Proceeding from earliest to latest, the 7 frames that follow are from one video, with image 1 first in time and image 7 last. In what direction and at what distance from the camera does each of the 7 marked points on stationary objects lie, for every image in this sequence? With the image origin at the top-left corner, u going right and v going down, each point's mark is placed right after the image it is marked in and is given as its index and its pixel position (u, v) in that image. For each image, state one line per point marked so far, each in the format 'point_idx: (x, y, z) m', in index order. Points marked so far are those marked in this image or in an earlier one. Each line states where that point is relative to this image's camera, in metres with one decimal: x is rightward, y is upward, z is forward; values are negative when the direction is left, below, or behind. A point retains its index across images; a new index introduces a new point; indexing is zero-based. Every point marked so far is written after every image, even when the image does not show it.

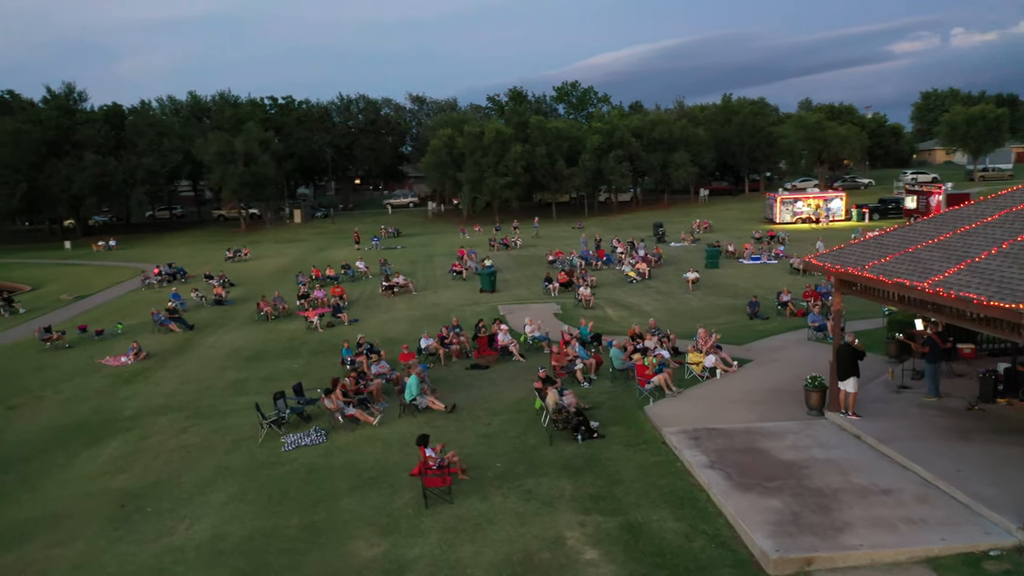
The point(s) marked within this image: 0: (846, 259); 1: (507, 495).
0: (+4.8, +0.4, +12.0) m
1: (0.0, -2.7, +10.9) m
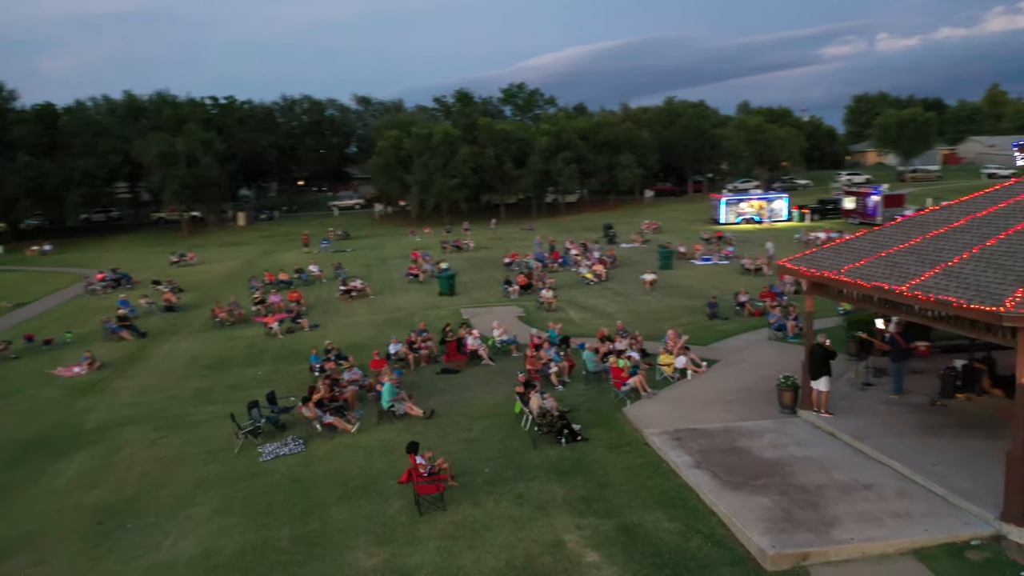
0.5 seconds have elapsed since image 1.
0: (+4.6, +0.4, +12.5) m
1: (-0.1, -2.8, +10.9) m
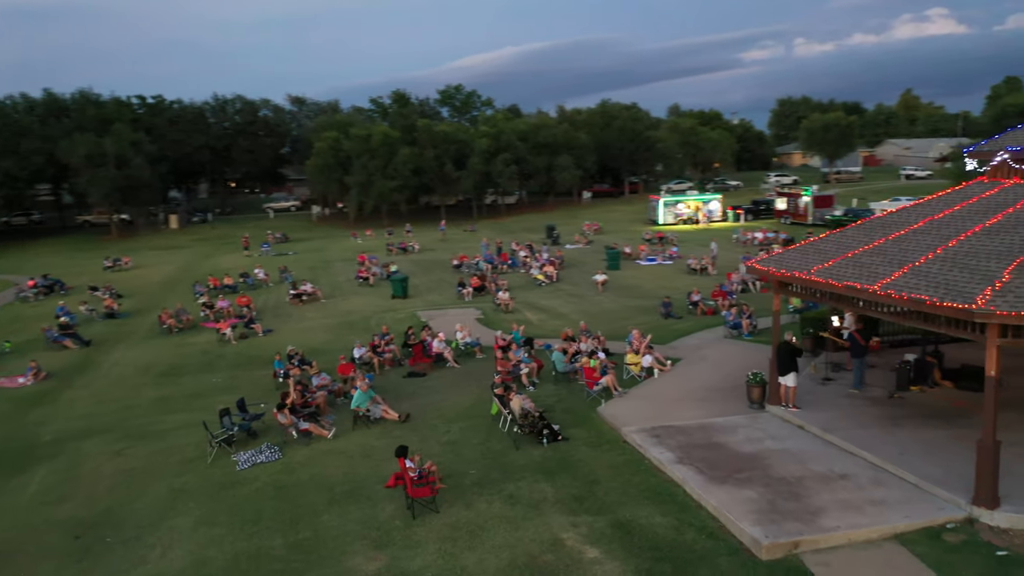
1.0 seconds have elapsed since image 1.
0: (+4.3, +0.4, +13.0) m
1: (-0.3, -2.8, +11.1) m
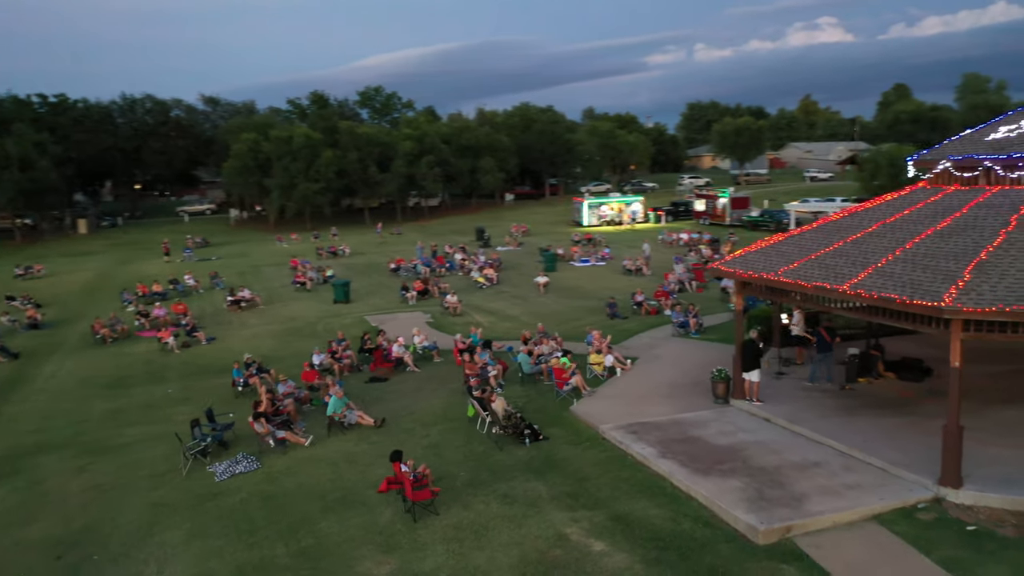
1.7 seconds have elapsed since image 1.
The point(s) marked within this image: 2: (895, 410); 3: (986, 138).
0: (+4.0, +0.4, +13.8) m
1: (-0.3, -2.9, +11.4) m
2: (+6.3, -2.0, +13.7) m
3: (+7.7, +2.4, +13.5) m
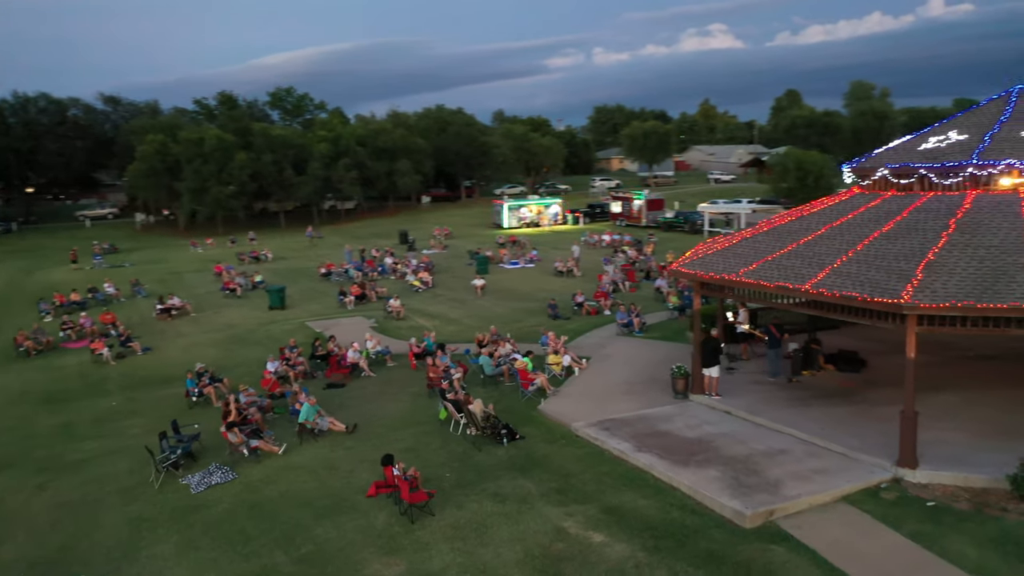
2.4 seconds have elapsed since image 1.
0: (+3.5, +0.4, +14.6) m
1: (-0.4, -3.0, +11.7) m
2: (+5.8, -2.0, +14.8) m
3: (+7.2, +2.5, +14.7) m
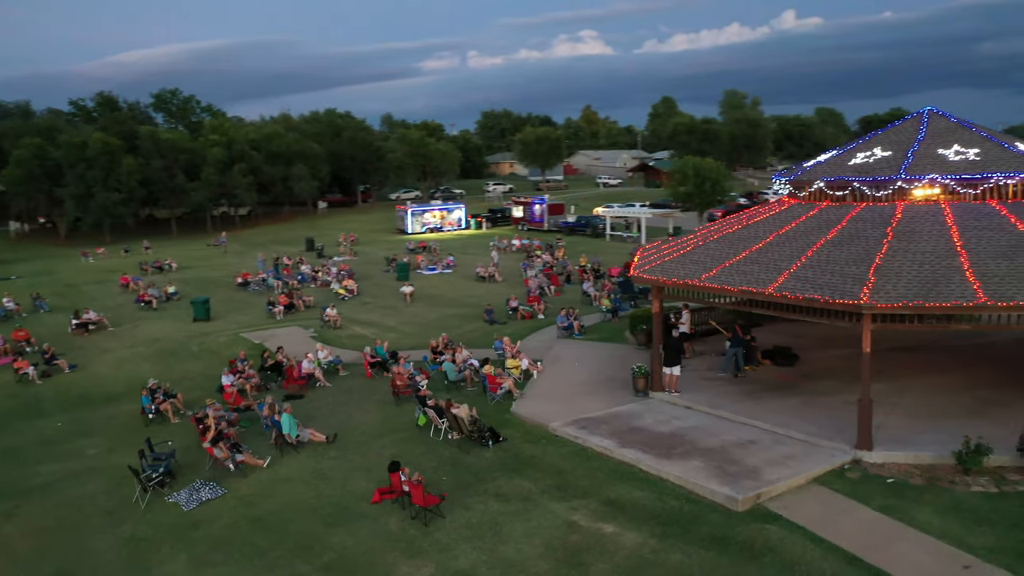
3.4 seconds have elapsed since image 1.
0: (+3.0, +0.3, +15.7) m
1: (-0.4, -3.1, +12.3) m
2: (+5.3, -2.0, +16.2) m
3: (+6.6, +2.5, +16.4) m
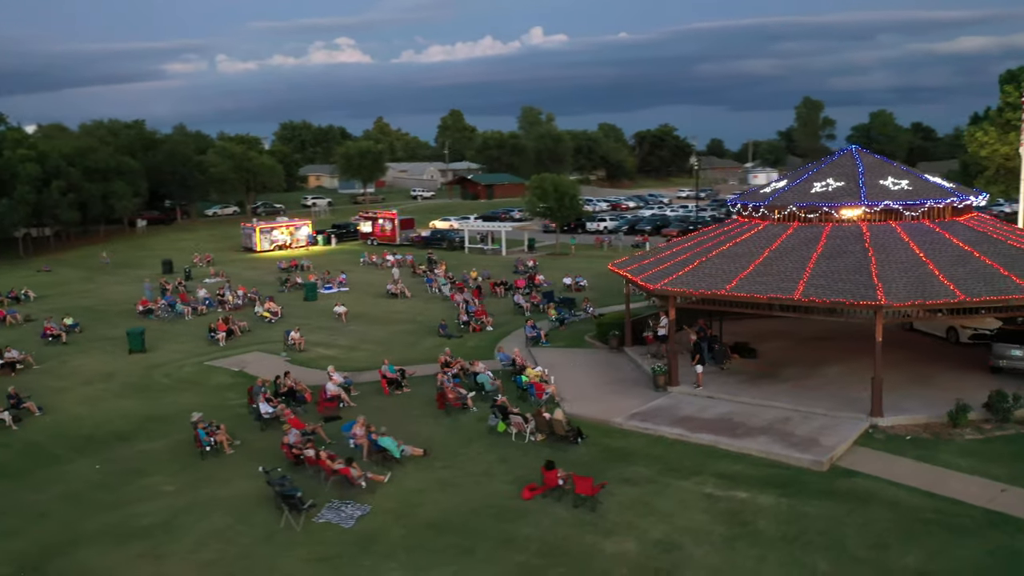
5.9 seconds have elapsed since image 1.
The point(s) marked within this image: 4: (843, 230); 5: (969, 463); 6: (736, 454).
0: (+4.0, +0.1, +18.6) m
1: (+1.9, -3.4, +14.4) m
2: (+6.2, -2.1, +19.8) m
3: (+7.2, +2.4, +20.3) m
4: (+7.5, +1.3, +19.0) m
5: (+8.1, -3.1, +14.7) m
6: (+4.2, -3.1, +15.4) m
